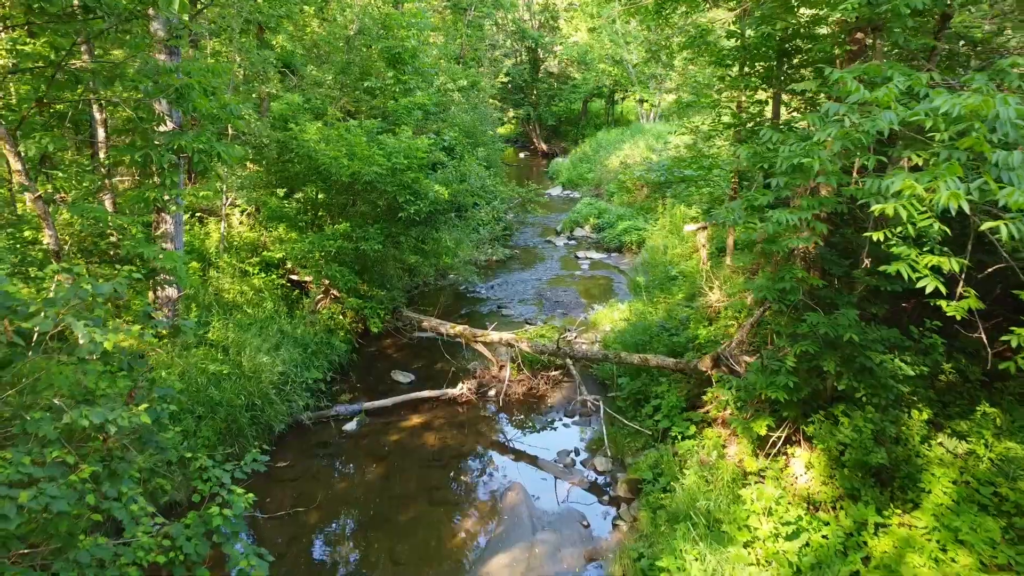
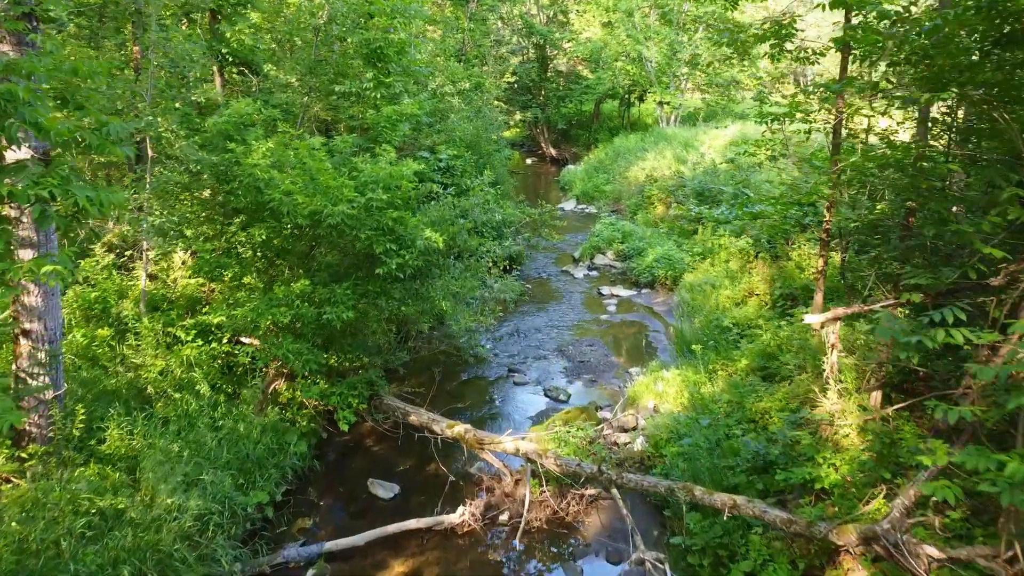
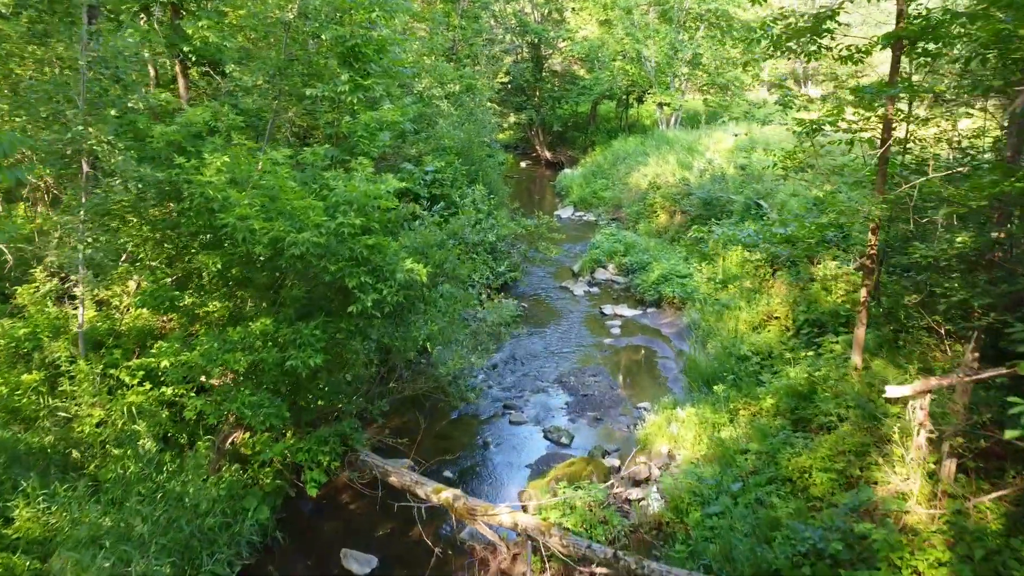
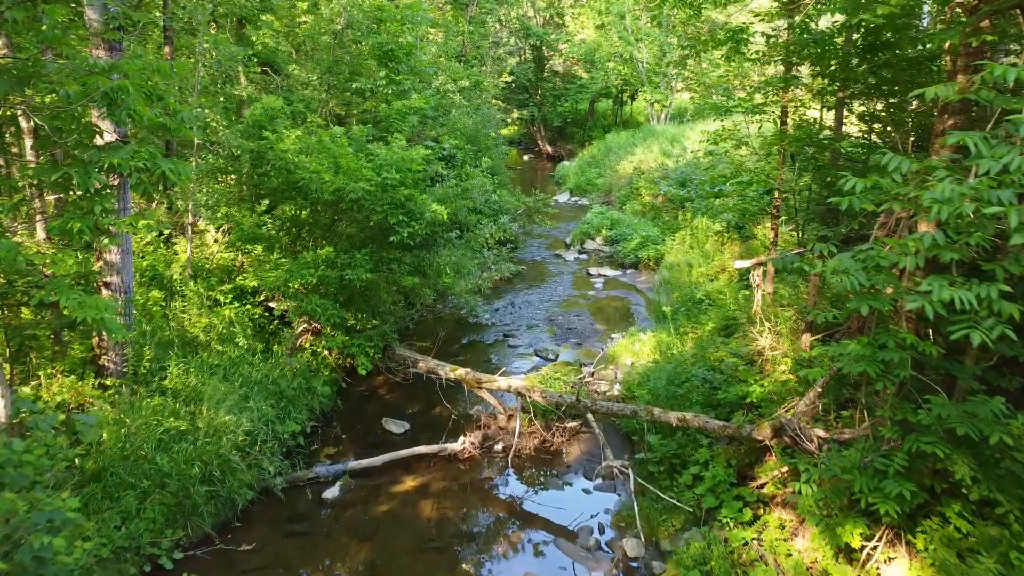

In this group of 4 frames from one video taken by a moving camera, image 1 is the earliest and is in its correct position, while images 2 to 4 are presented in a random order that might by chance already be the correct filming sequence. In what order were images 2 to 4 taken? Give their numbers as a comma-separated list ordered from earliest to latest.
4, 2, 3
